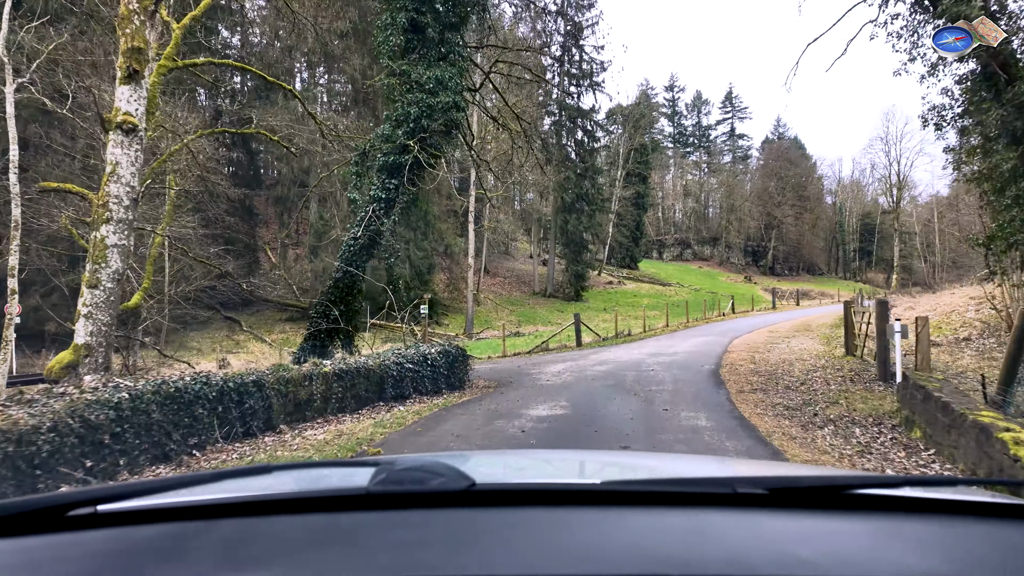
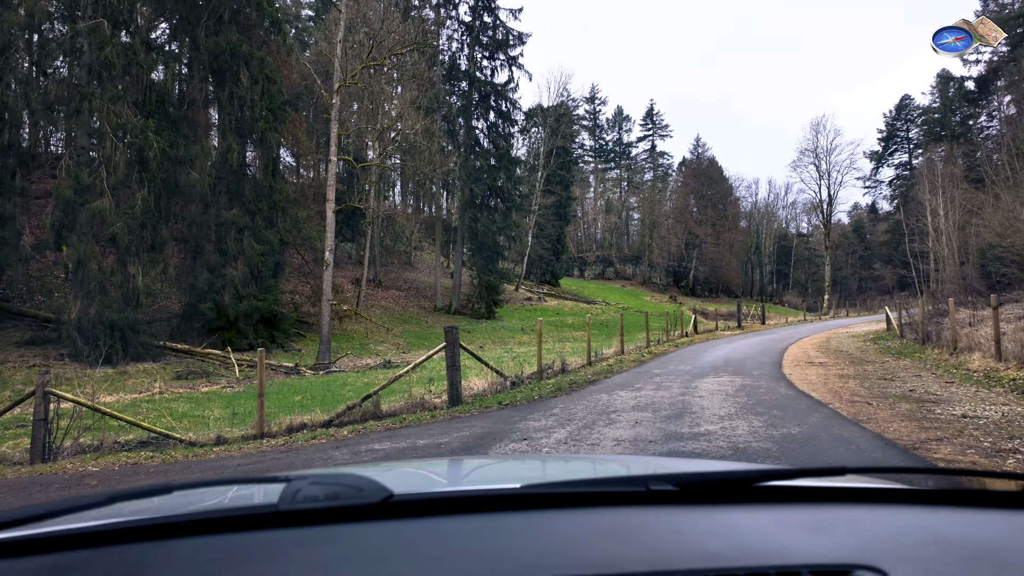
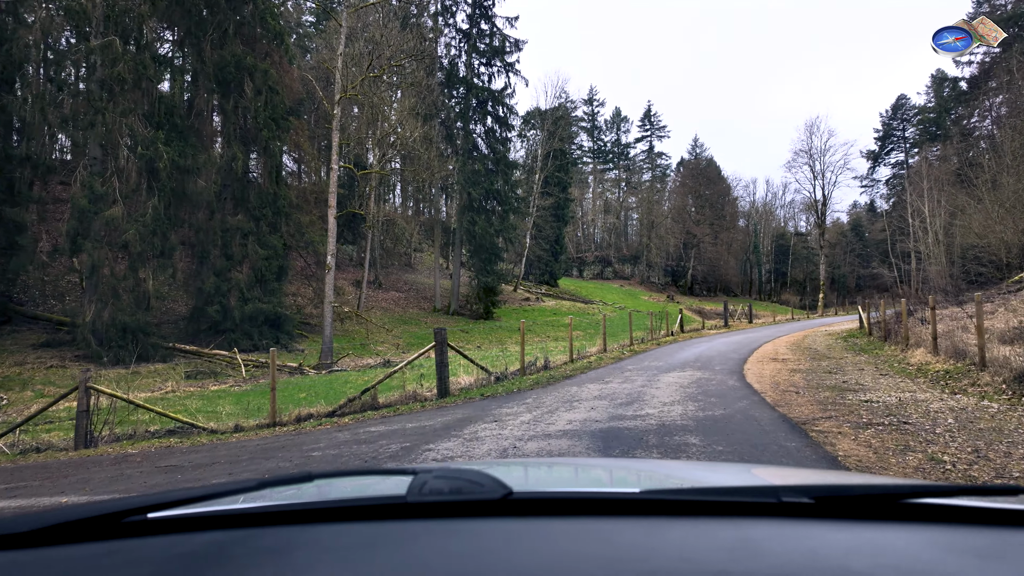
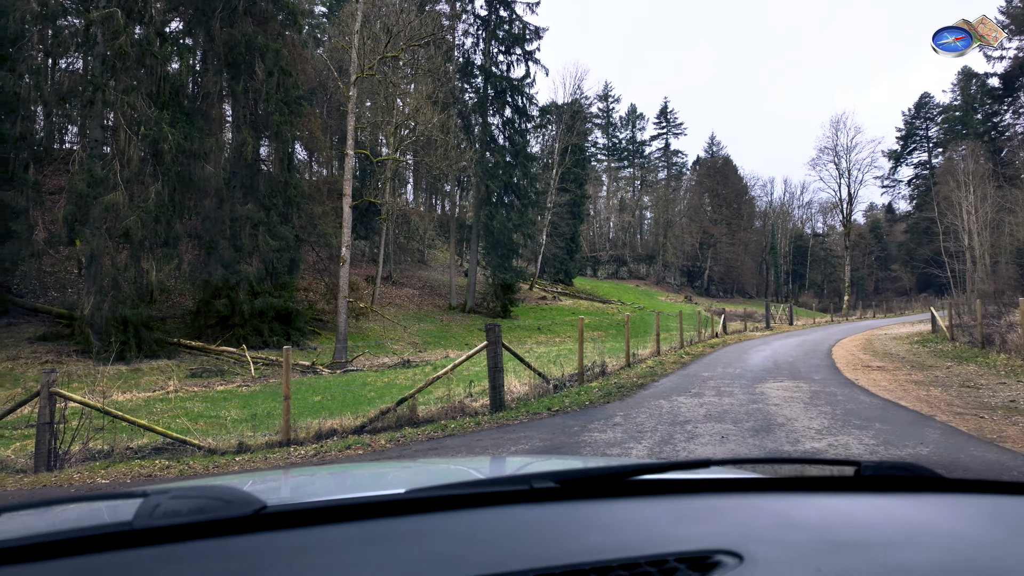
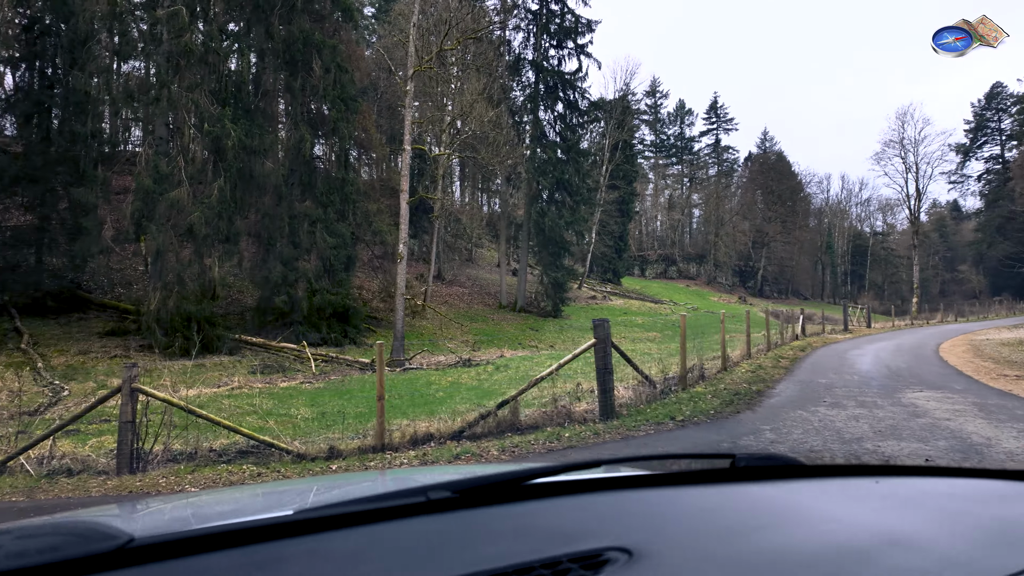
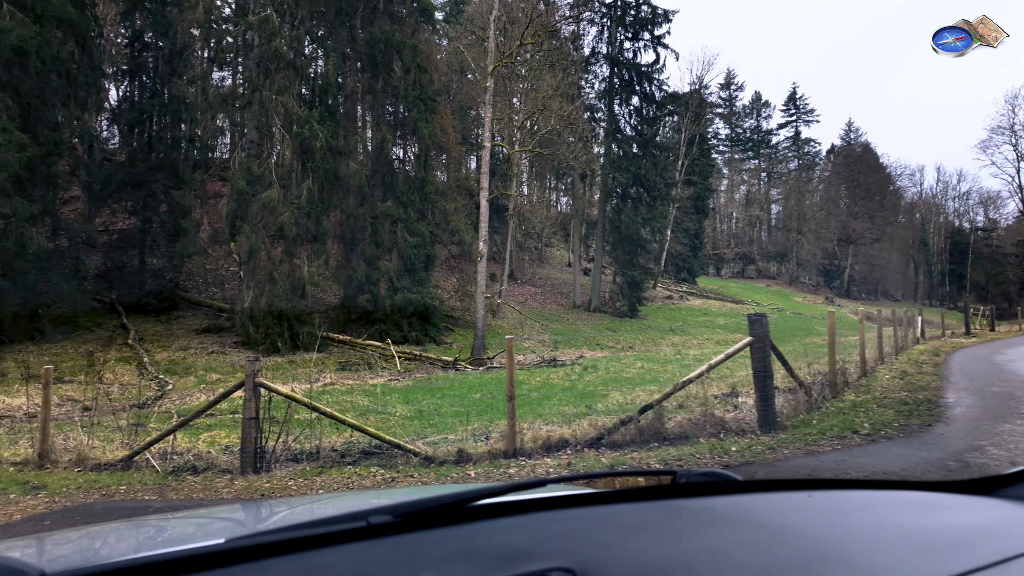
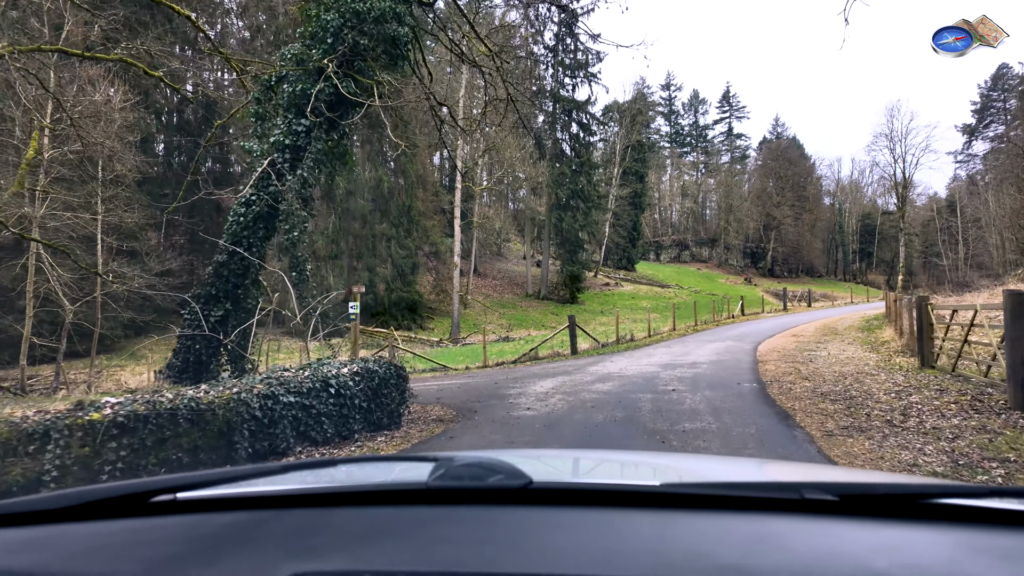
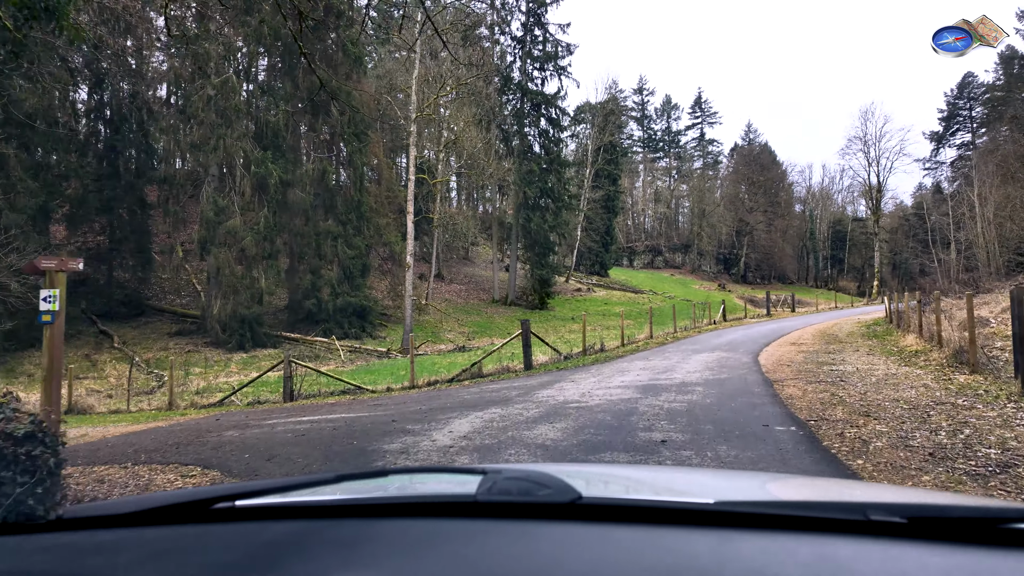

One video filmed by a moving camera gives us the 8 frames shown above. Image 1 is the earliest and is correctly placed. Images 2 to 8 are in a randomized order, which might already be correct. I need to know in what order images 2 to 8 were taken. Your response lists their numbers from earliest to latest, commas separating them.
7, 8, 3, 2, 4, 5, 6
